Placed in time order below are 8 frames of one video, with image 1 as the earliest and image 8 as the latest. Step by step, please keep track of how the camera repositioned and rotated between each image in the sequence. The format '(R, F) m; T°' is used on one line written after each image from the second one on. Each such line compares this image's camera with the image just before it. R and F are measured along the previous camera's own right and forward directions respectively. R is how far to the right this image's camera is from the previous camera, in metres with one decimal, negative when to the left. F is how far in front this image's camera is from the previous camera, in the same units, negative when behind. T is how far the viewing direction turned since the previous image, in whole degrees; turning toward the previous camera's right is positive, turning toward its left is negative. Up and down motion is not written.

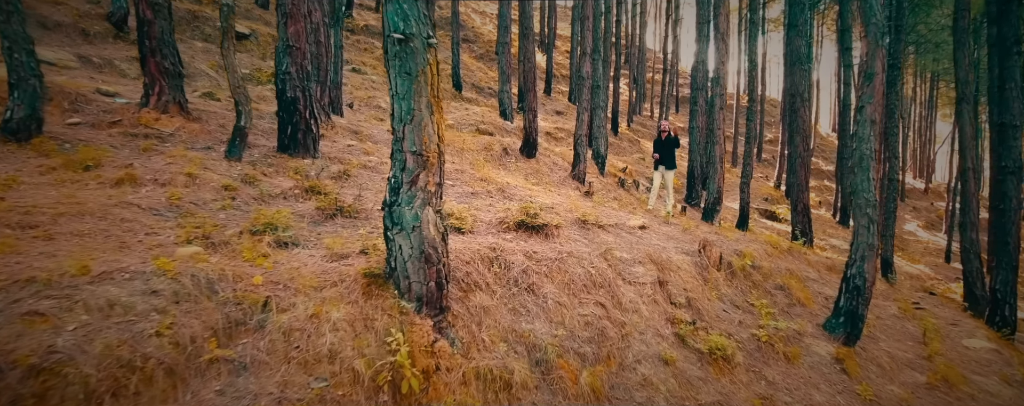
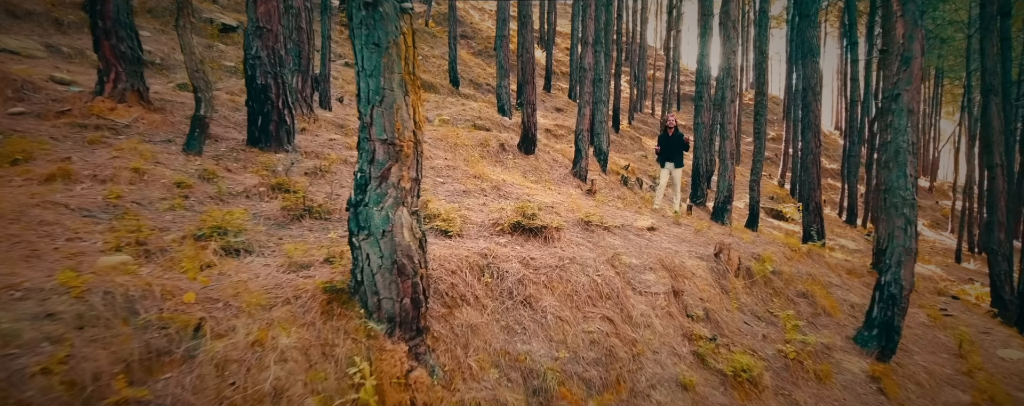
(+0.1, +0.9) m; 0°
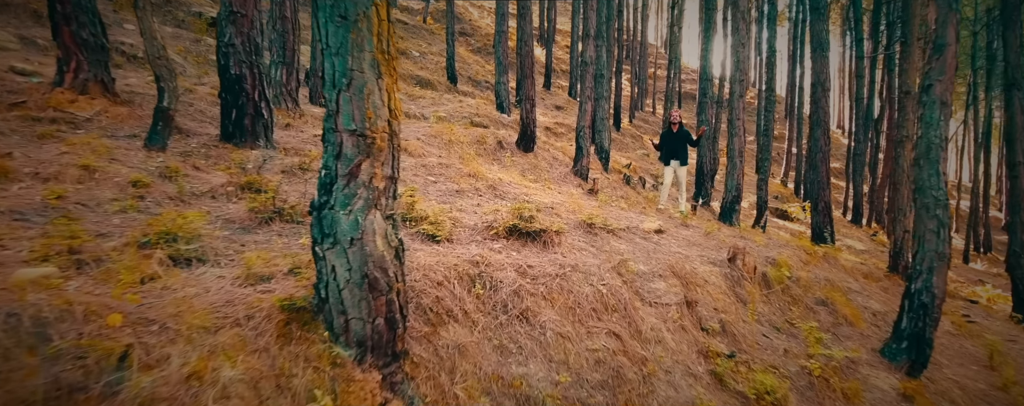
(0.0, +0.7) m; 0°
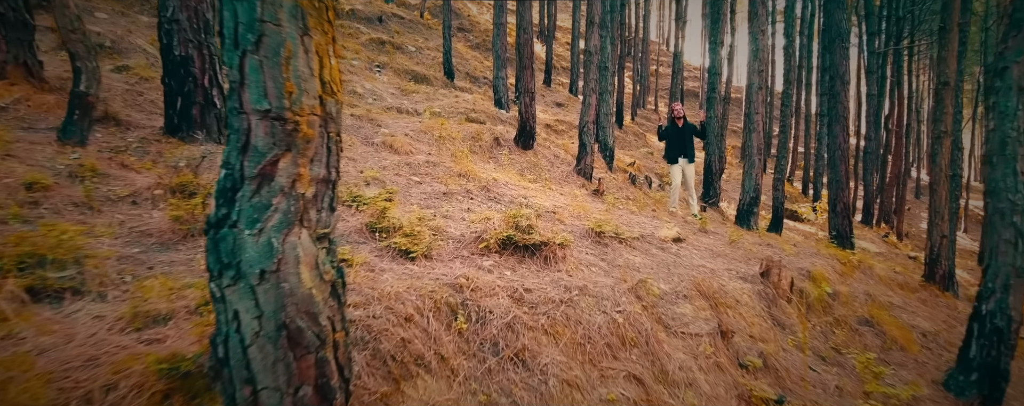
(+0.1, +1.2) m; 0°
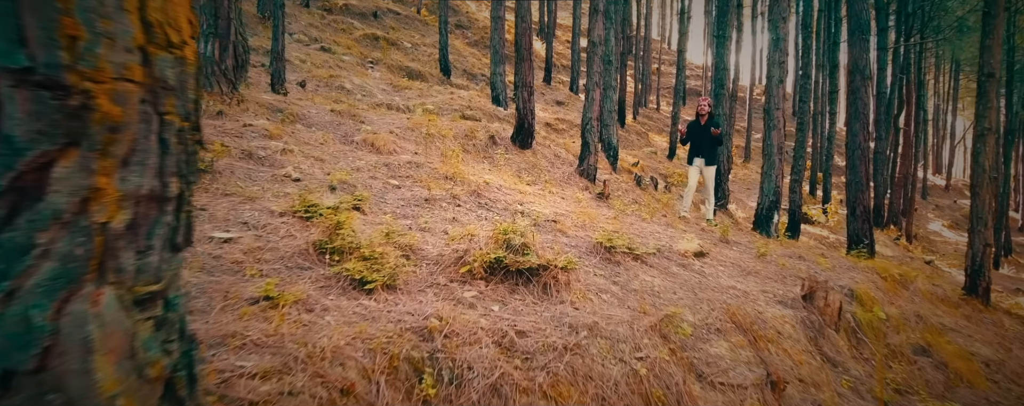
(+0.1, +1.2) m; 0°
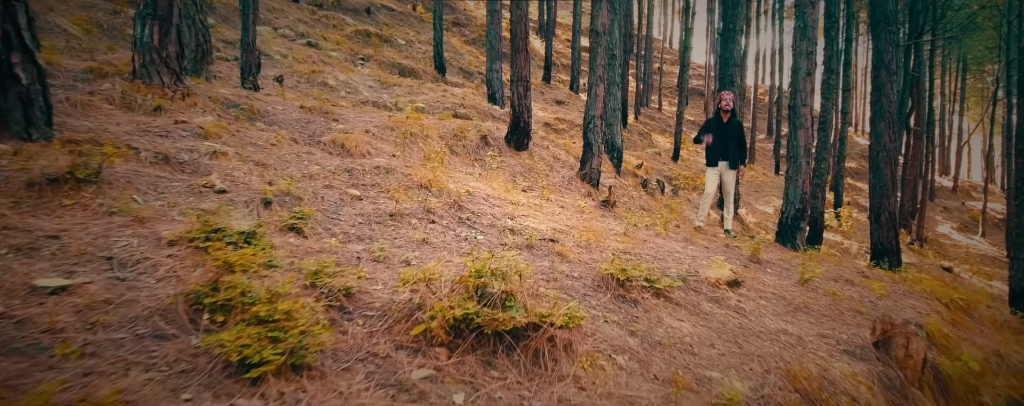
(+0.1, +1.4) m; 0°
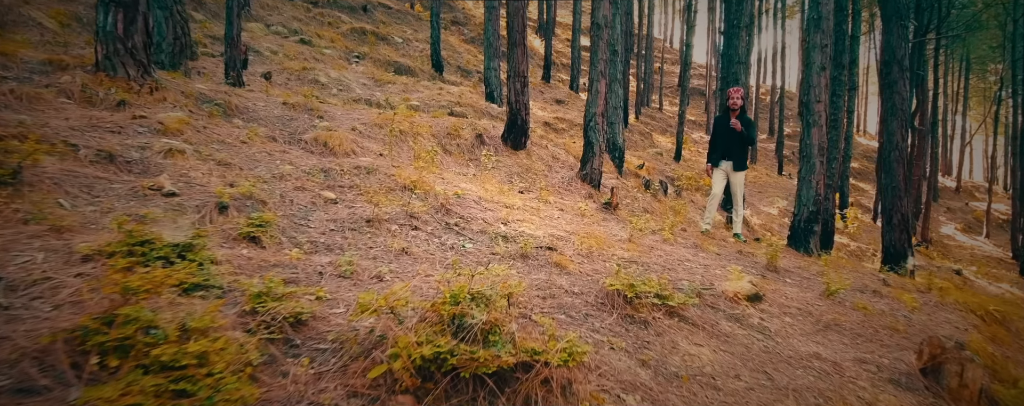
(+0.1, +0.6) m; 0°
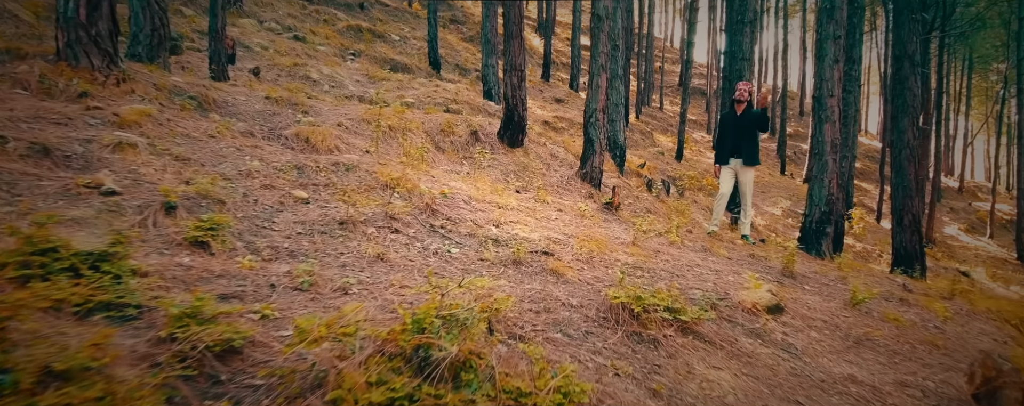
(+0.1, +0.5) m; 0°
